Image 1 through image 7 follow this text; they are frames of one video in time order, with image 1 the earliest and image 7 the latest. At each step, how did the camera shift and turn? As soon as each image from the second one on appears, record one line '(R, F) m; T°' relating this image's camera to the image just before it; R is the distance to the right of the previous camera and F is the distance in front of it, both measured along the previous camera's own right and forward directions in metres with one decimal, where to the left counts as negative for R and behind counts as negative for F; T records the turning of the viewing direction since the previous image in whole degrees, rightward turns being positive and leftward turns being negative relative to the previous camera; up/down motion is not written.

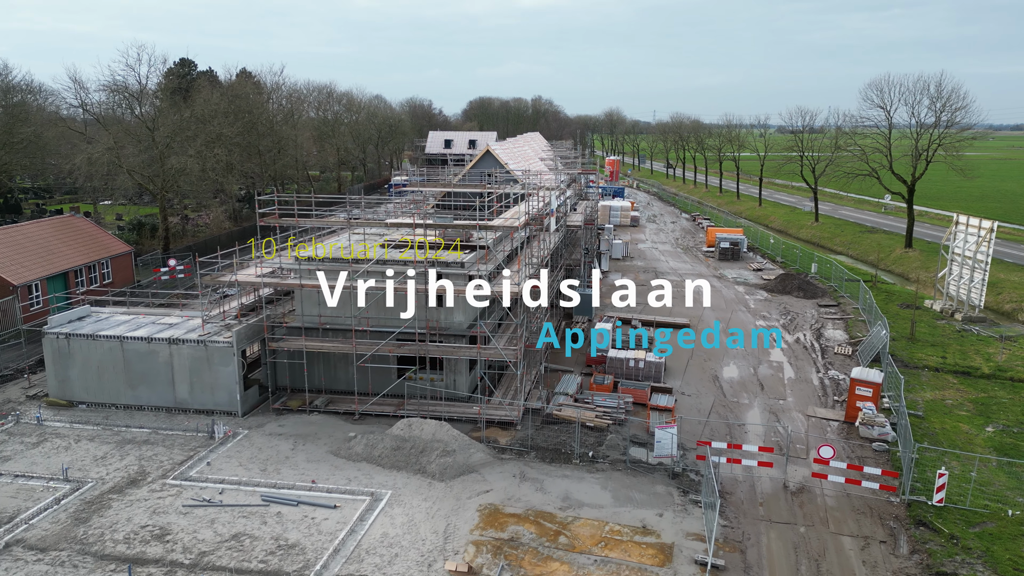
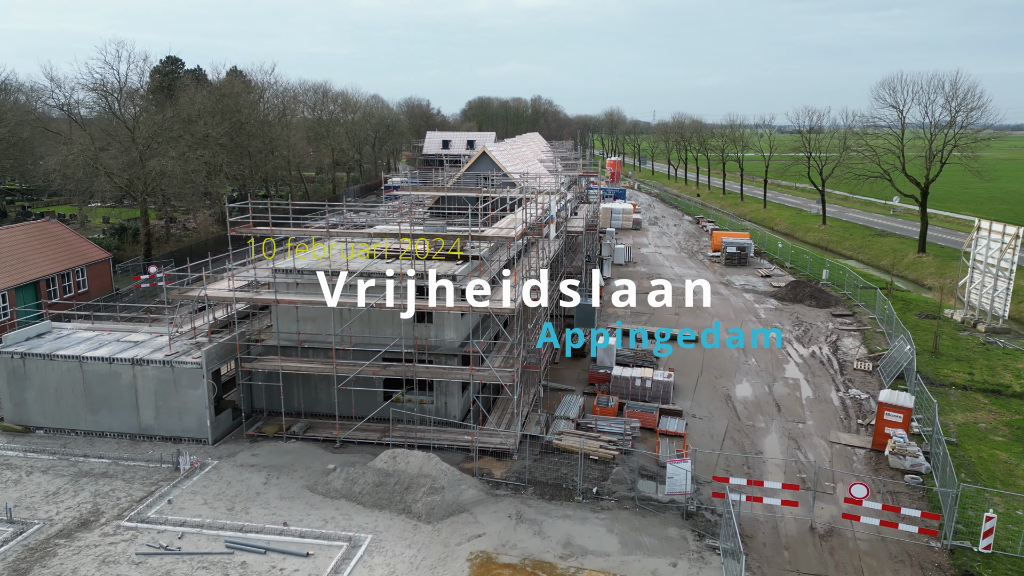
(+0.1, +1.6) m; 0°
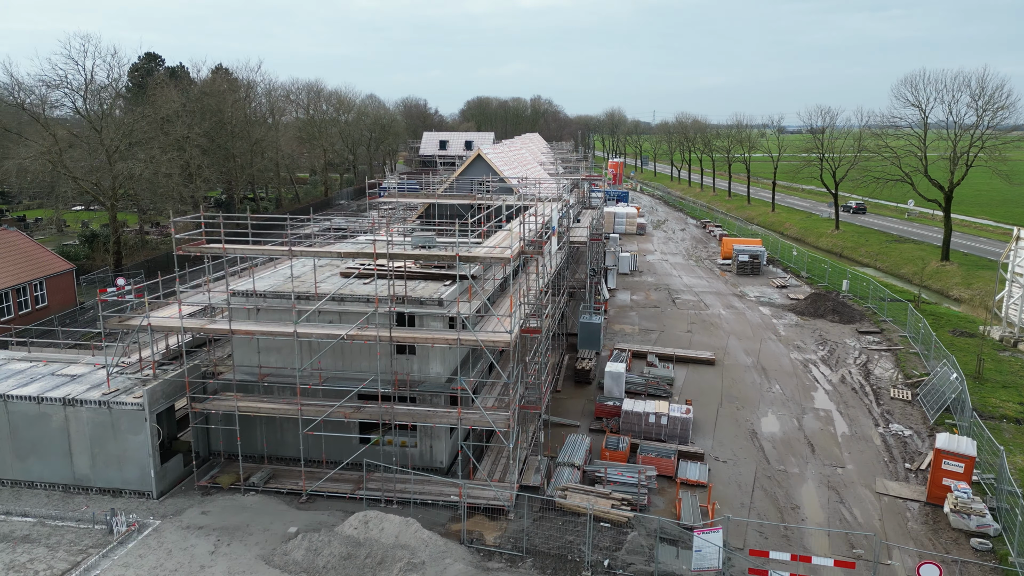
(+0.1, +2.4) m; 0°
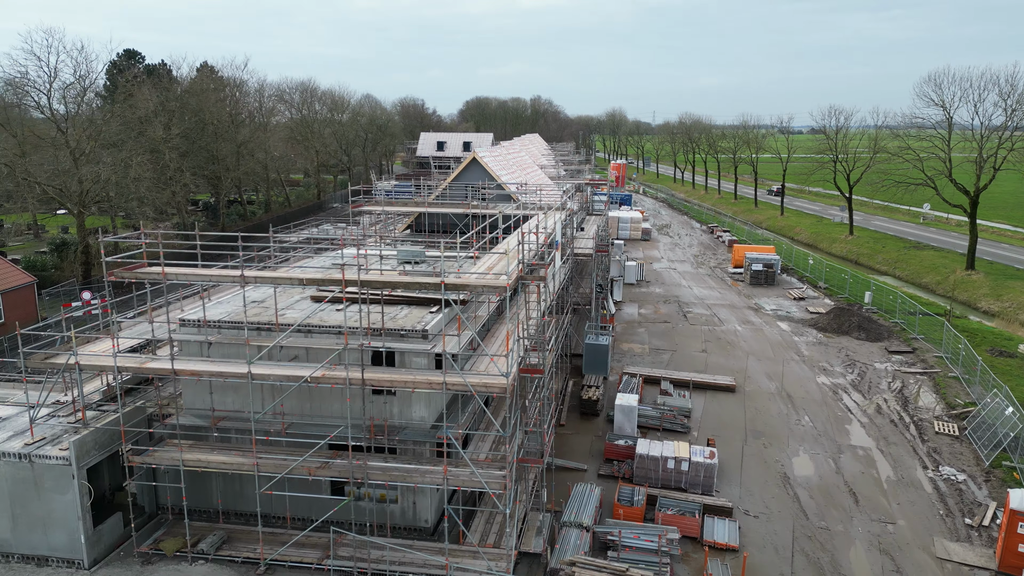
(+0.1, +2.3) m; 0°
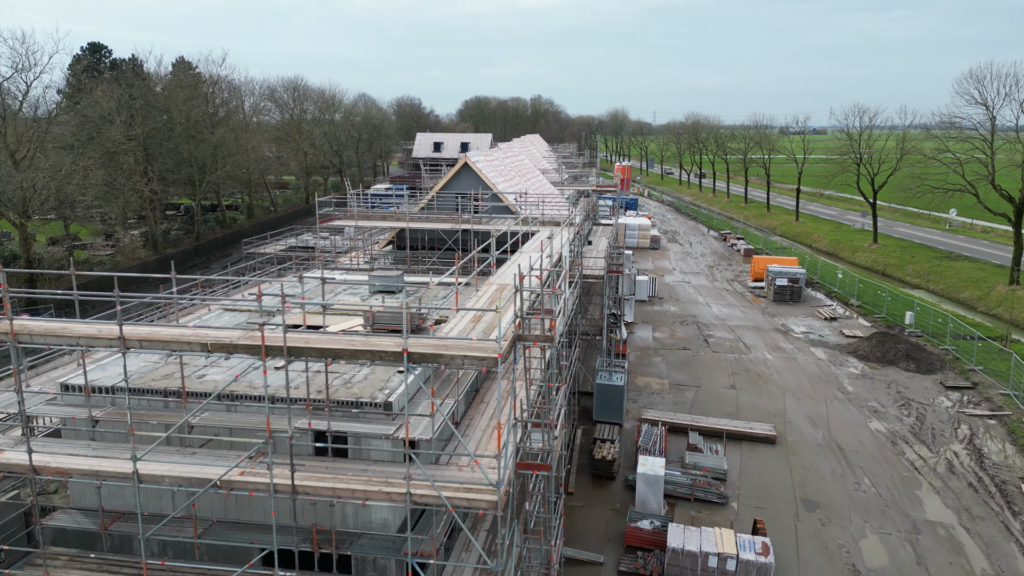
(+0.1, +3.4) m; 0°
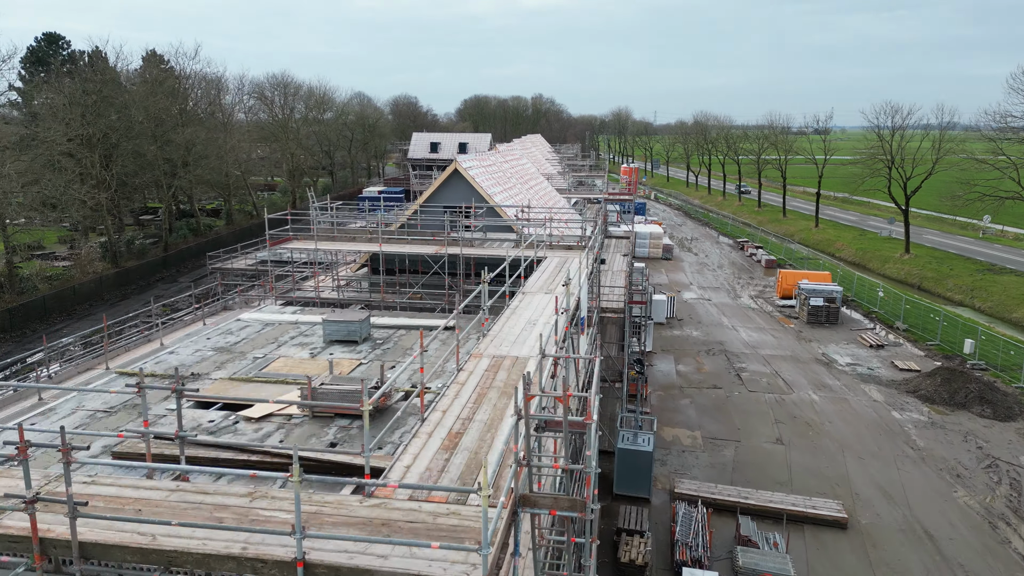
(0.0, +3.7) m; 0°
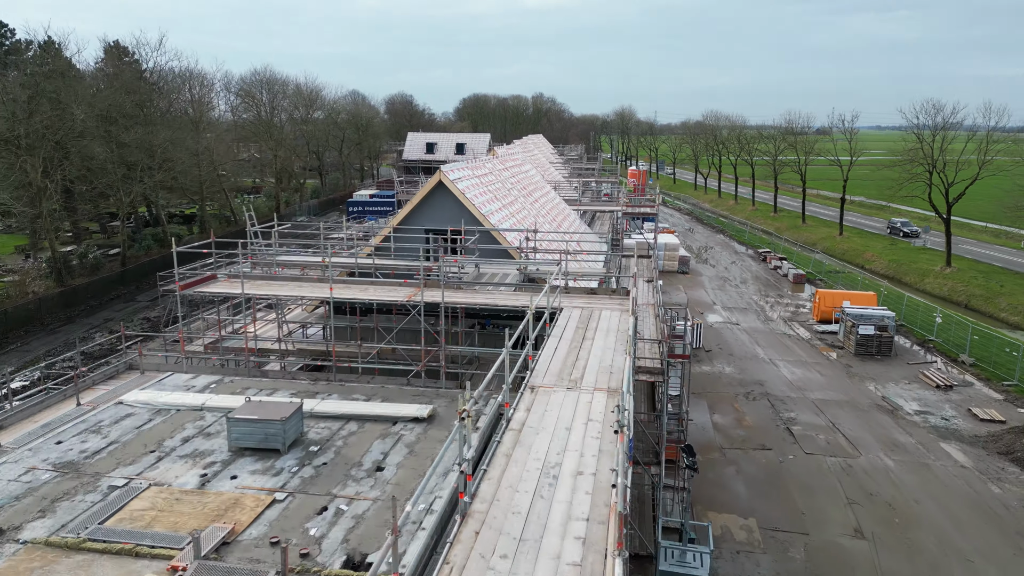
(0.0, +4.0) m; 0°
